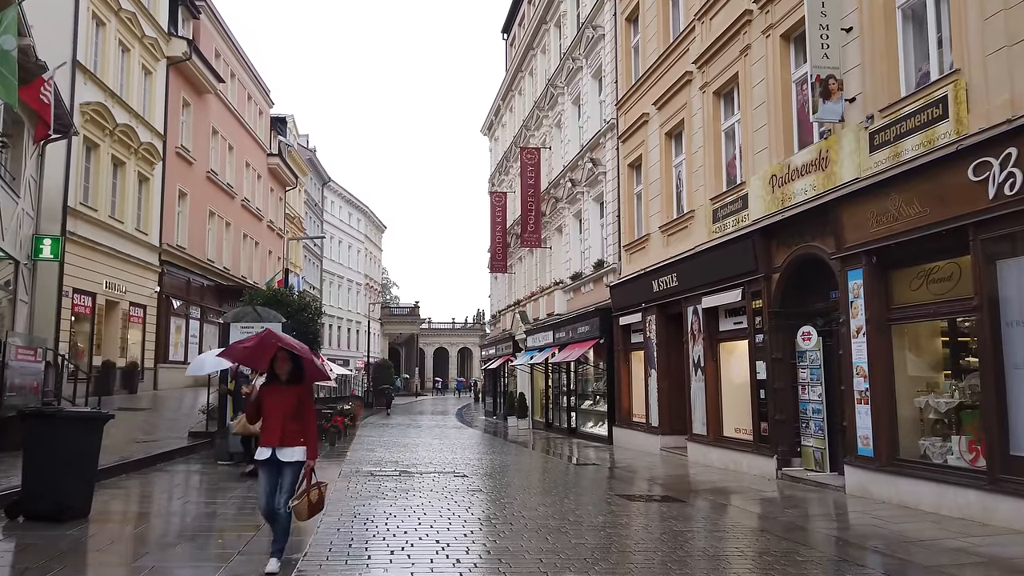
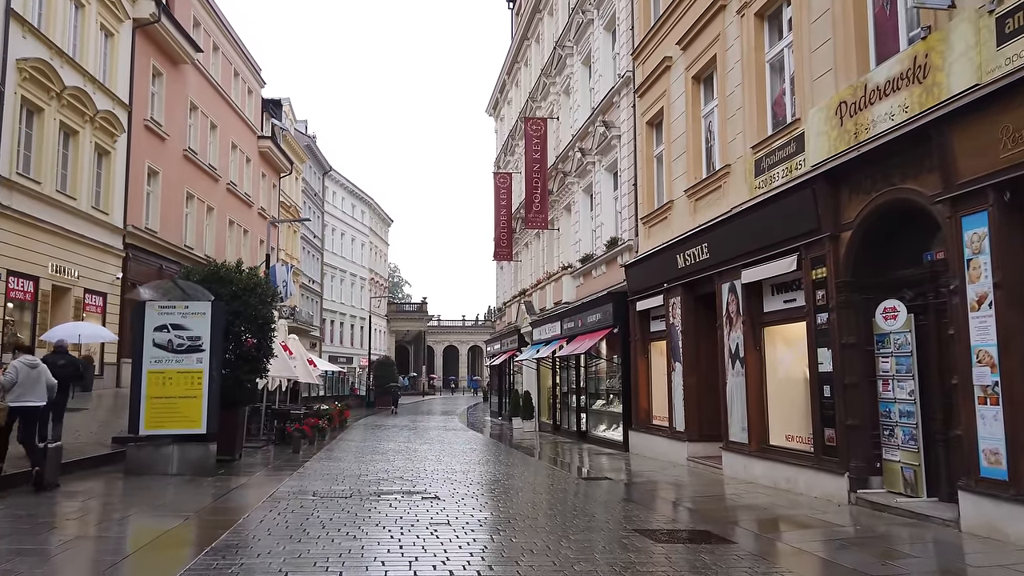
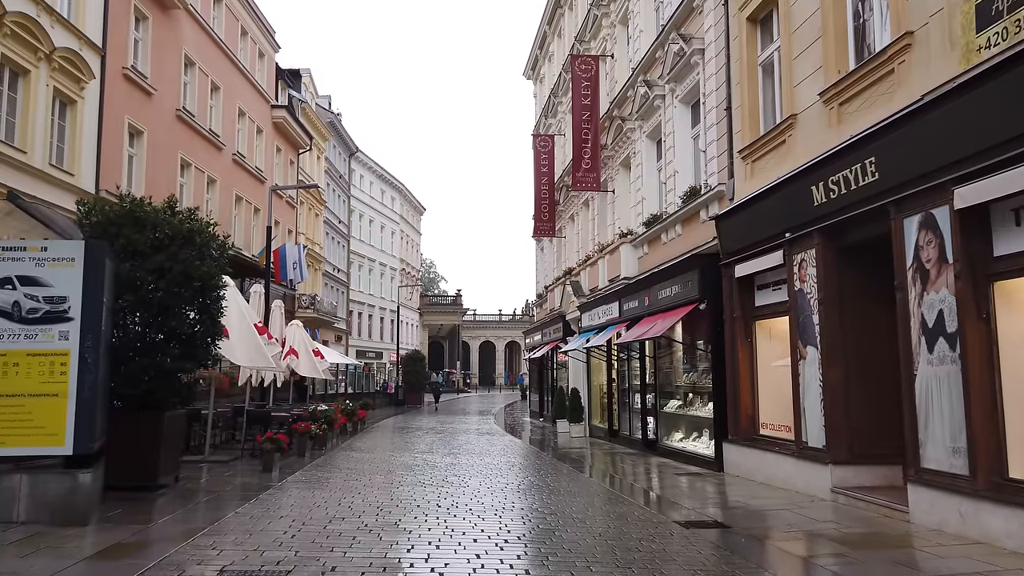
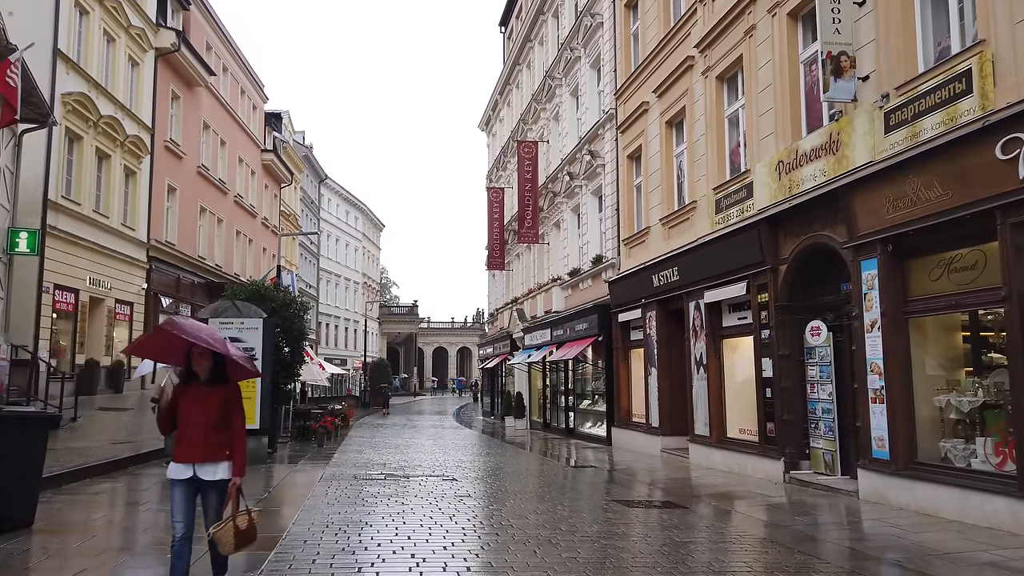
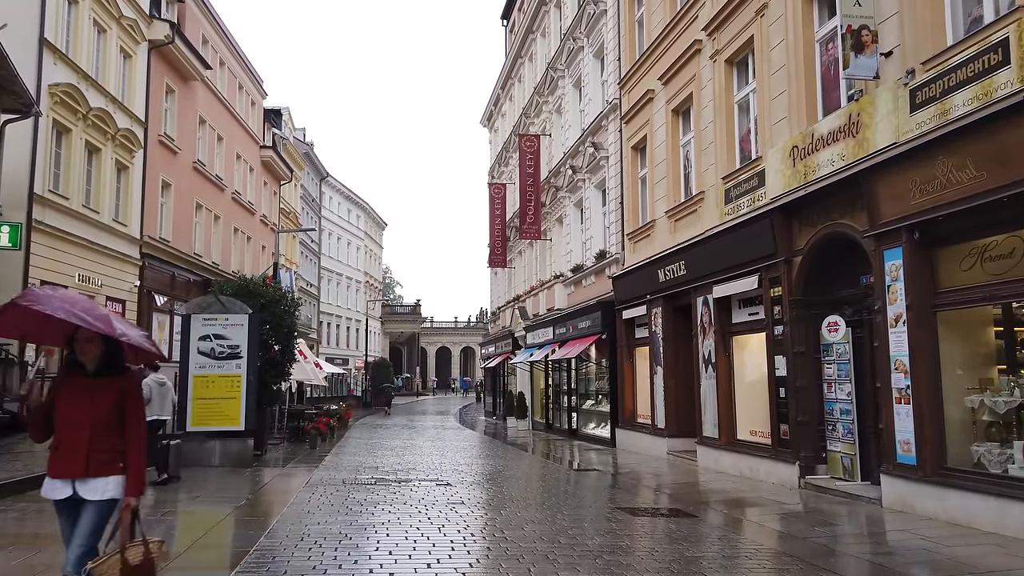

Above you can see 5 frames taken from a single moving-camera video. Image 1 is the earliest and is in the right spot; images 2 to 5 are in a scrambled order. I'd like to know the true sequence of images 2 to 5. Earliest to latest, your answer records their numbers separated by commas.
4, 5, 2, 3
